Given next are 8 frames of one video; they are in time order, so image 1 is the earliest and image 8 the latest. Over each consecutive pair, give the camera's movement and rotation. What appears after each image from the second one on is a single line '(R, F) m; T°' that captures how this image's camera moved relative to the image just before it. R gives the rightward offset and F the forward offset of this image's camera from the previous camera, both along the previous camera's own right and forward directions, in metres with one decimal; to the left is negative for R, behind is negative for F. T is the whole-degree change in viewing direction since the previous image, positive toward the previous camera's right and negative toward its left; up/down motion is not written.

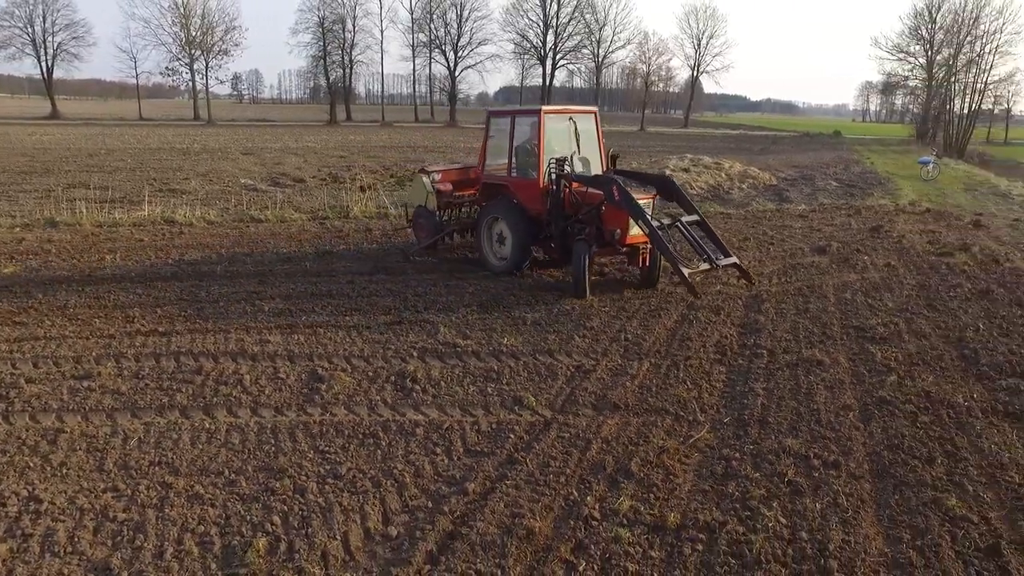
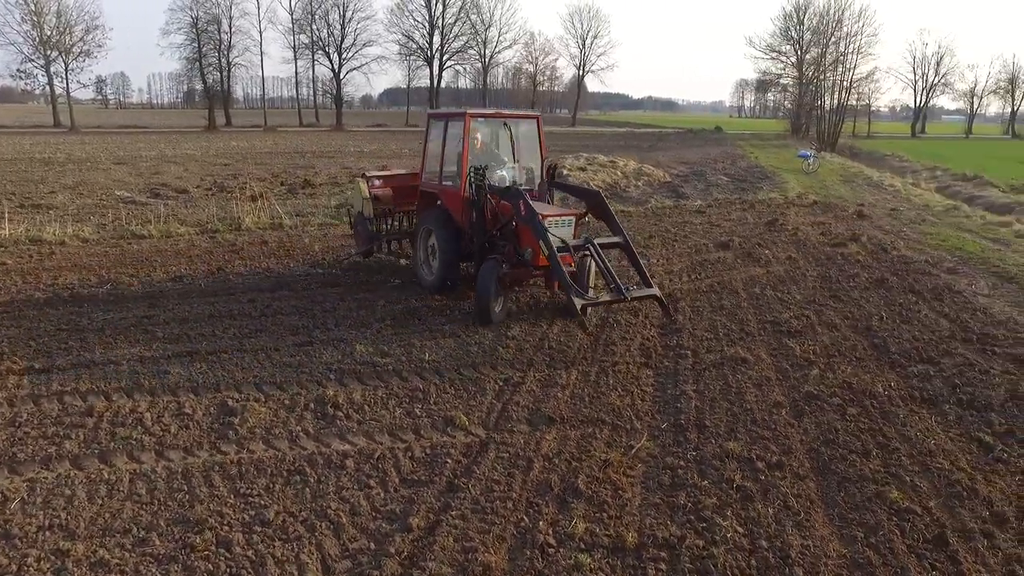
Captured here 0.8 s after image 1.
(-0.2, +0.3) m; +8°
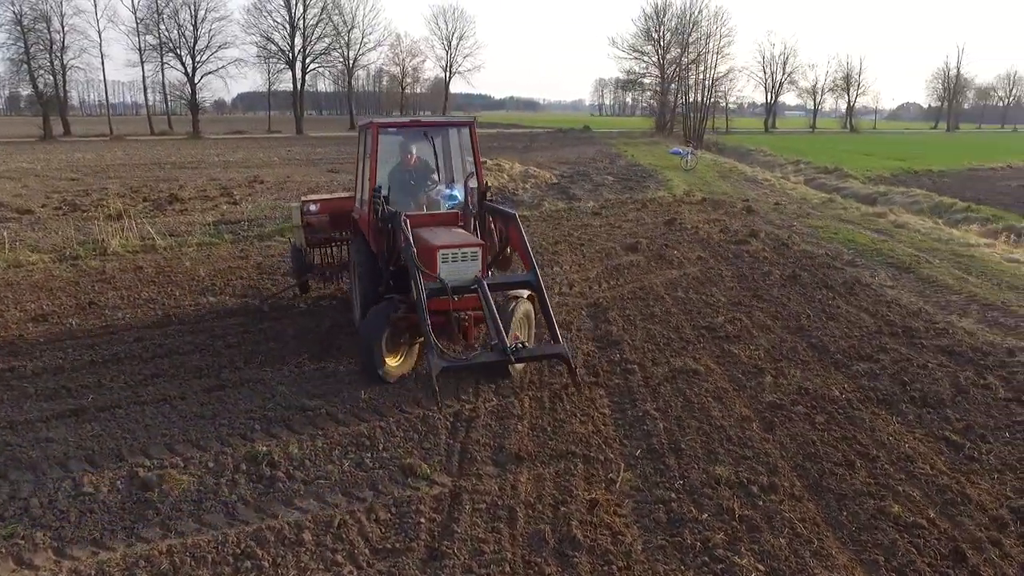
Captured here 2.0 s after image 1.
(-0.5, +0.5) m; +10°
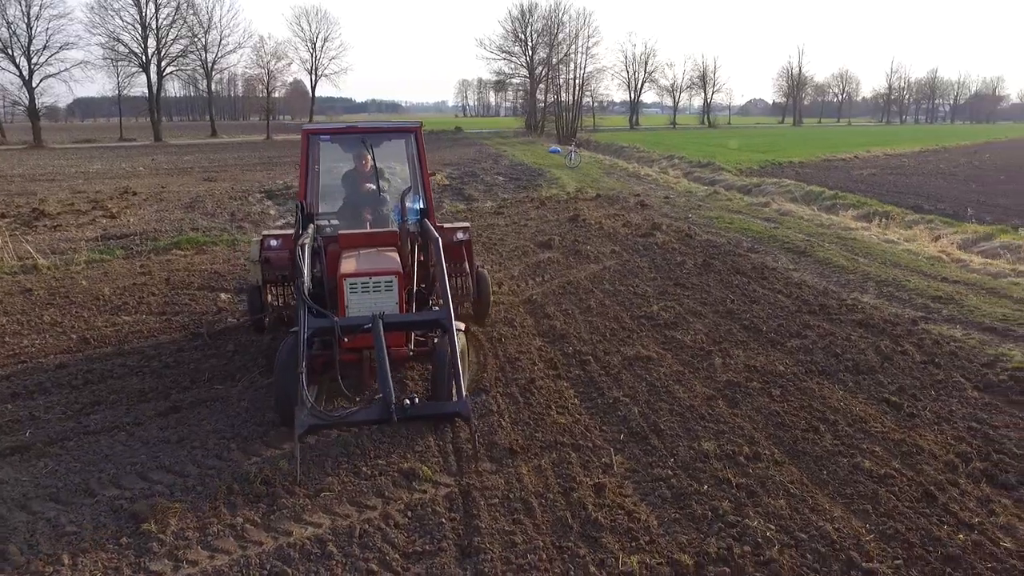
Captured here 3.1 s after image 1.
(-0.7, 0.0) m; +10°
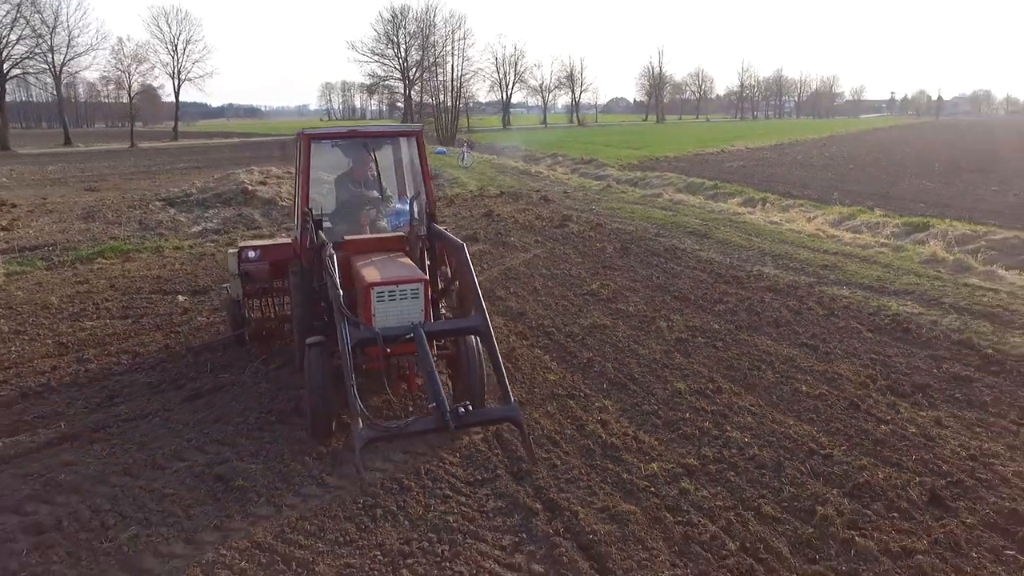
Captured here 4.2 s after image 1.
(-0.9, -0.7) m; +10°
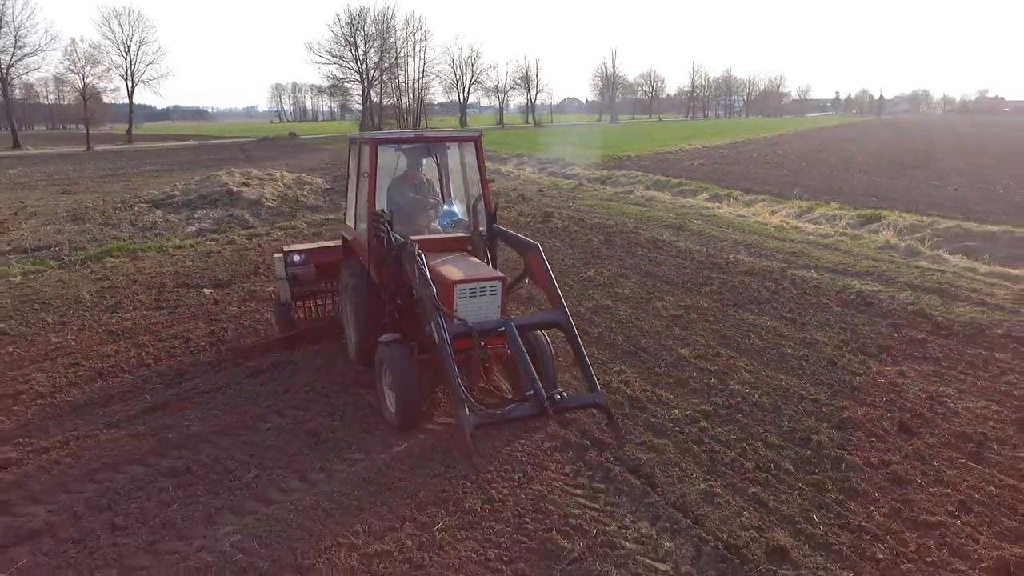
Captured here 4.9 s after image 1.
(-0.6, -0.8) m; +3°
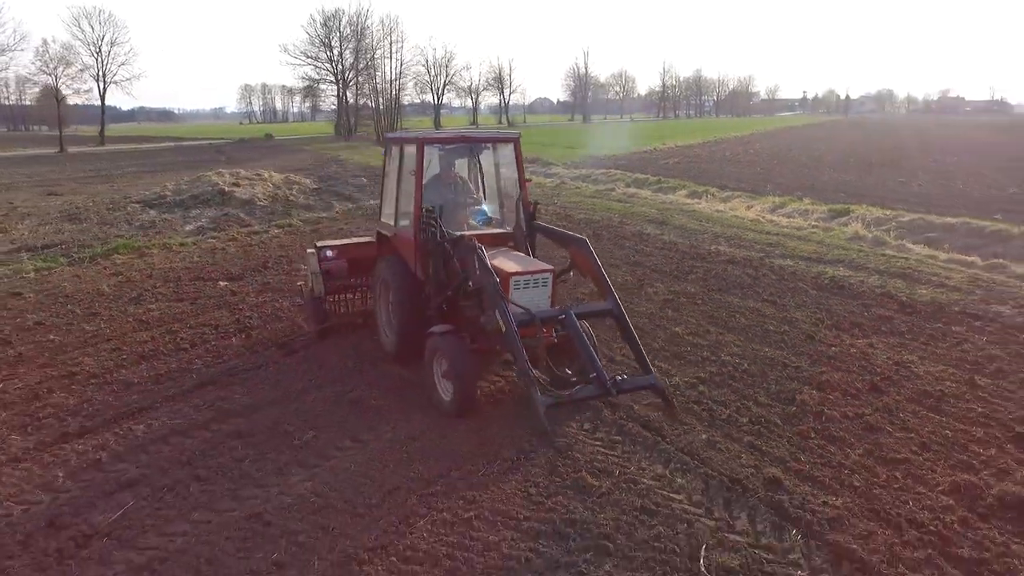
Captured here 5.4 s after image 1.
(-0.4, -0.6) m; +2°
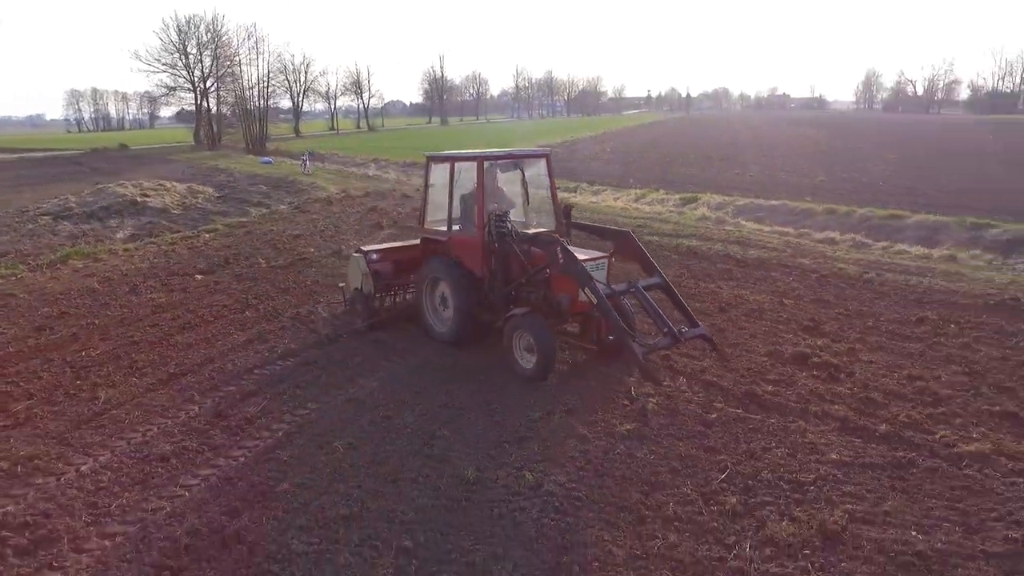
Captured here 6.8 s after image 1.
(-1.2, -2.4) m; +10°
